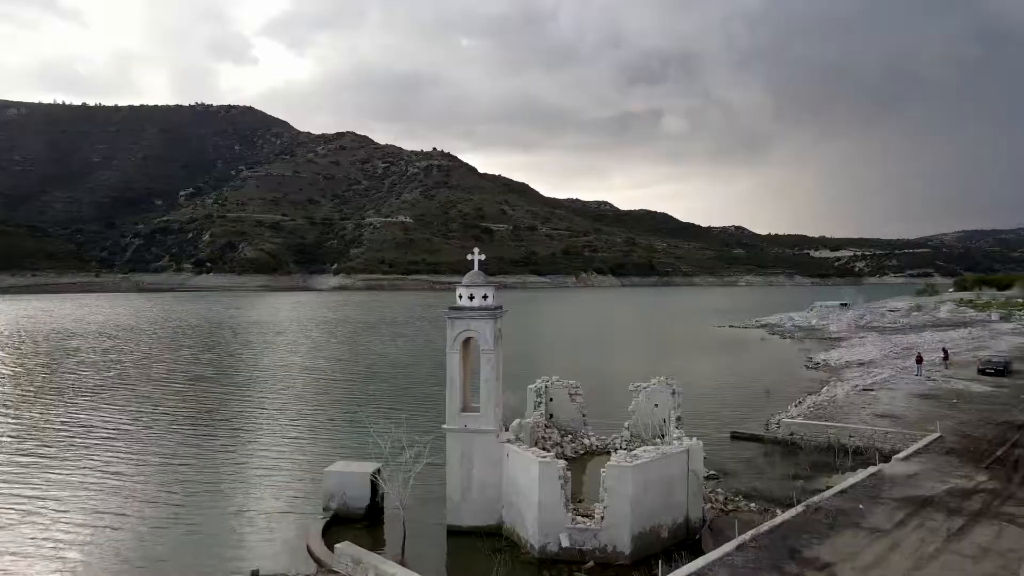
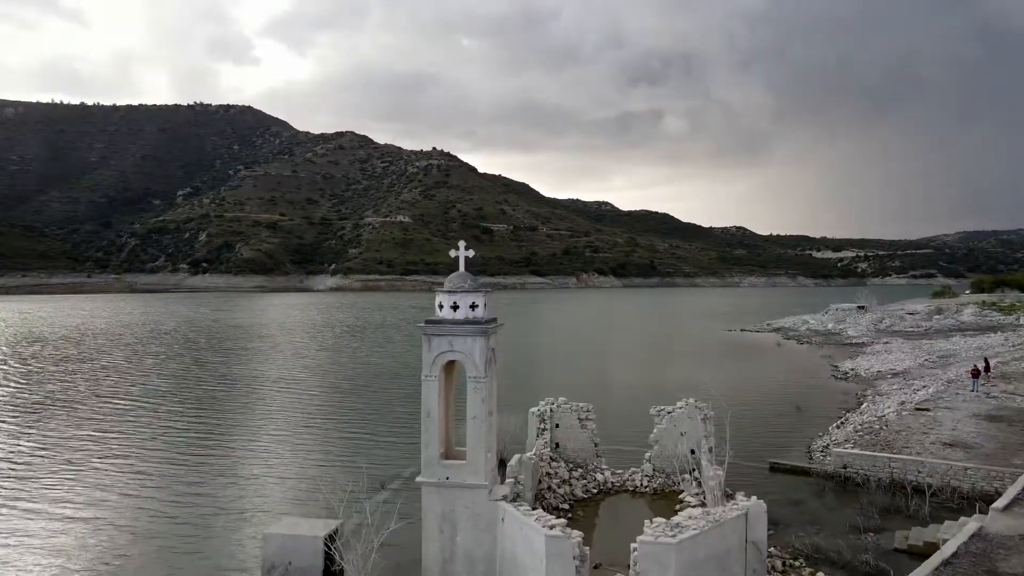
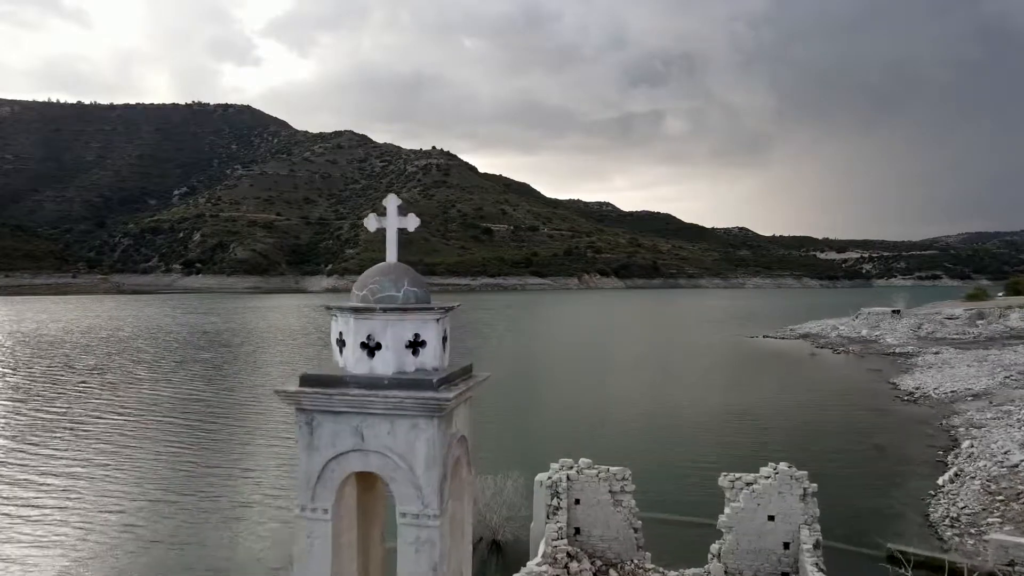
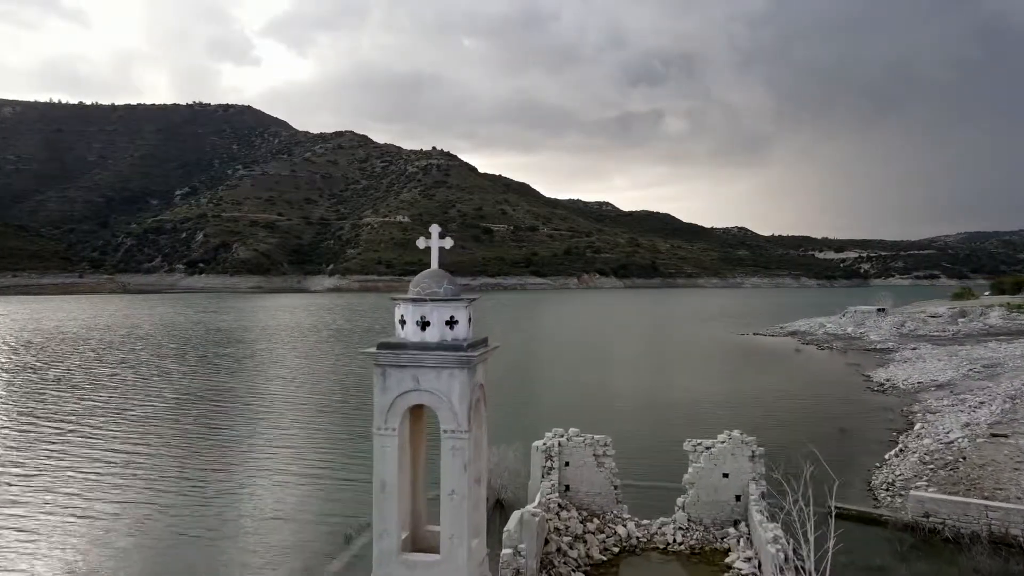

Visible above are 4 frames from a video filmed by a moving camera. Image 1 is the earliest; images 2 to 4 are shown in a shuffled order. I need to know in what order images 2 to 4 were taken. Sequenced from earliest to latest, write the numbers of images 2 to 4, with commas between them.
2, 4, 3
